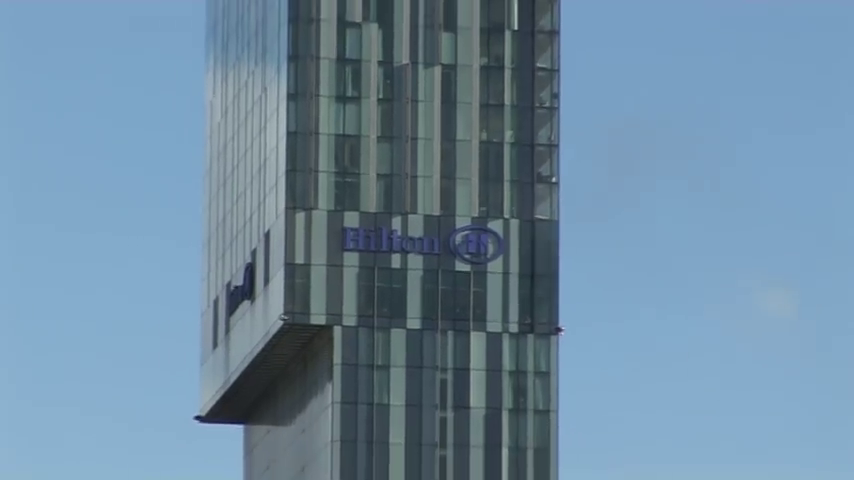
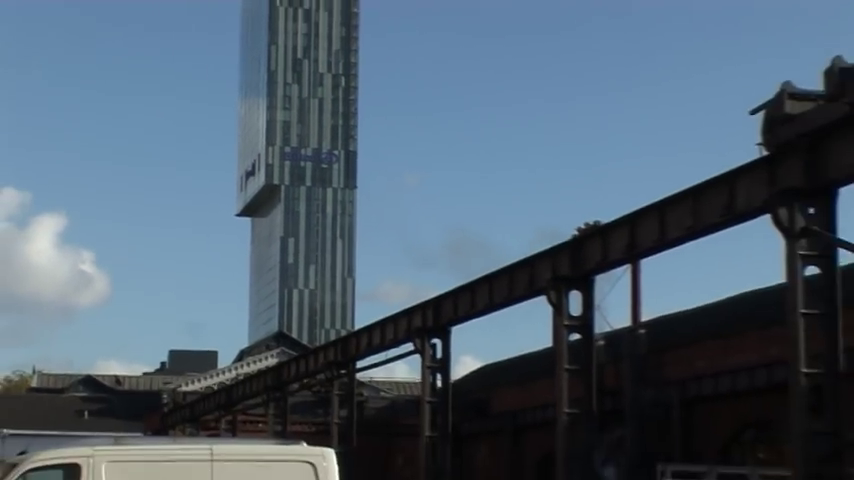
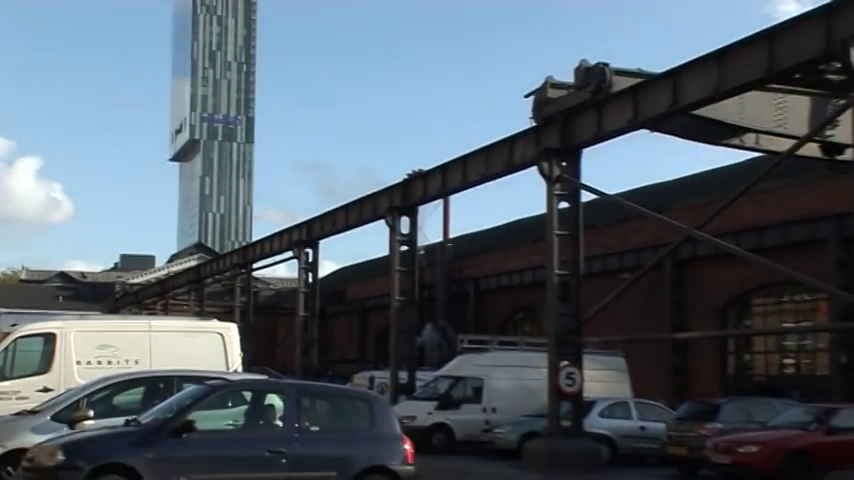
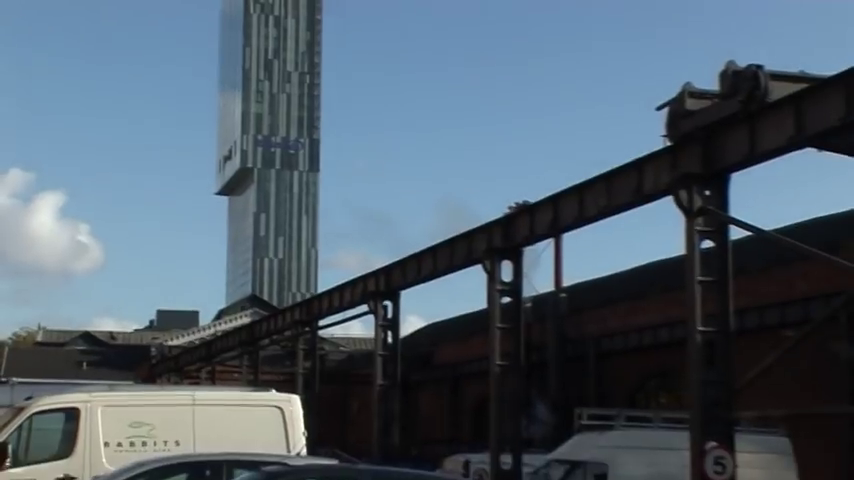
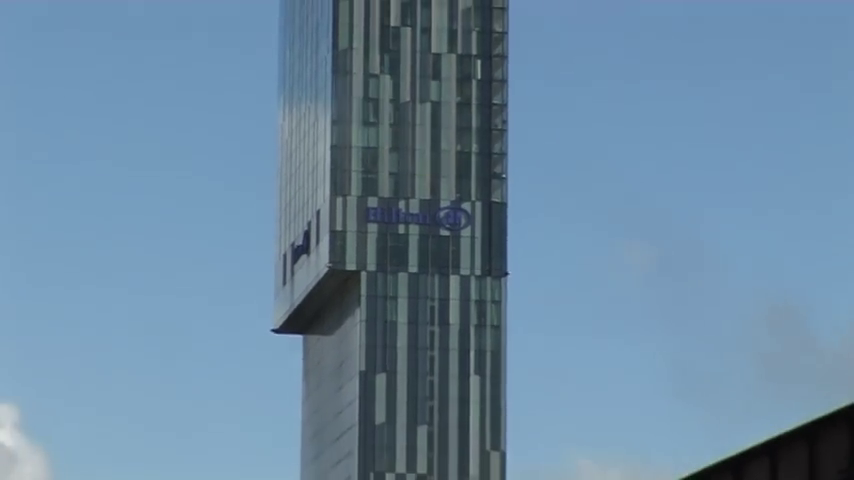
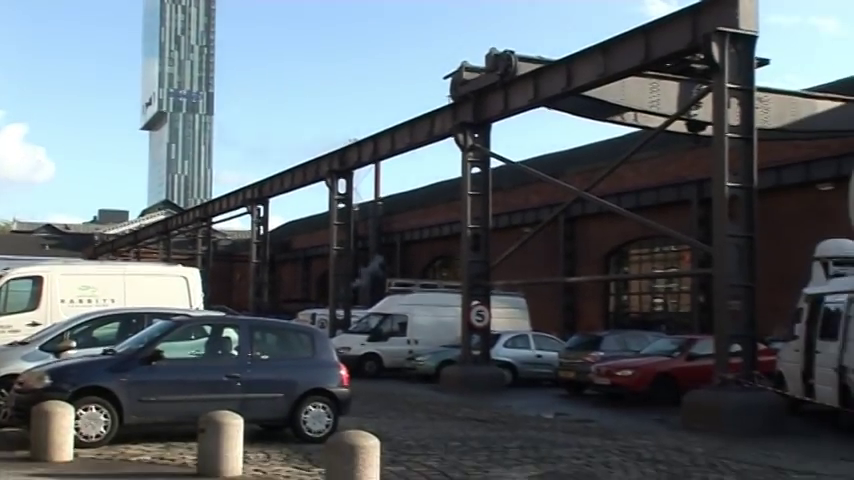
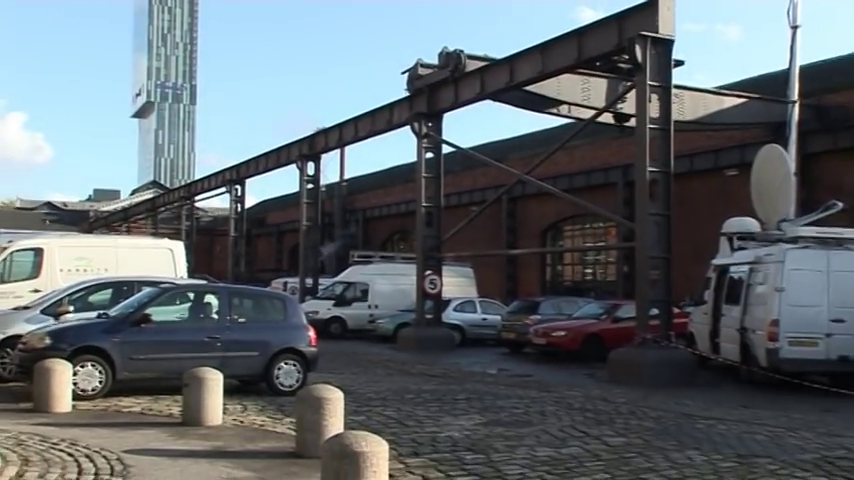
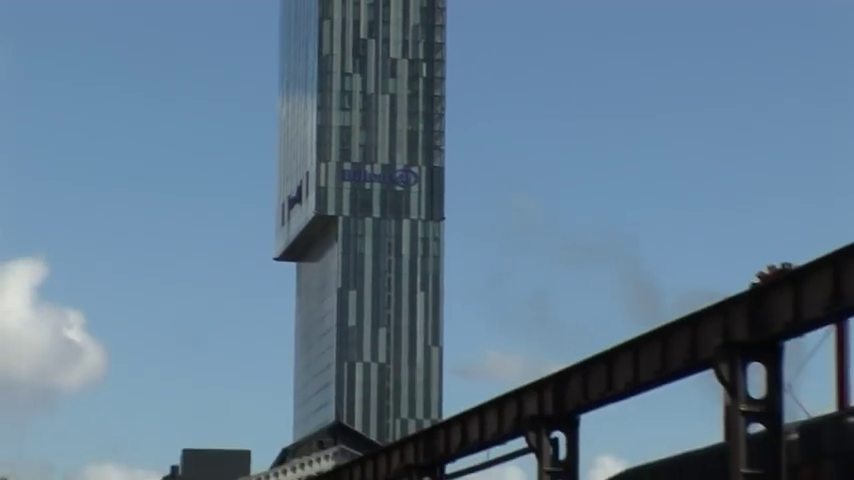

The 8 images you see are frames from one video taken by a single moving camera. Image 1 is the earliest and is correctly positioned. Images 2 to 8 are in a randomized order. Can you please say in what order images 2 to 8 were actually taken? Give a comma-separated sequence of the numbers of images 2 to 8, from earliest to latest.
5, 8, 2, 4, 3, 6, 7
